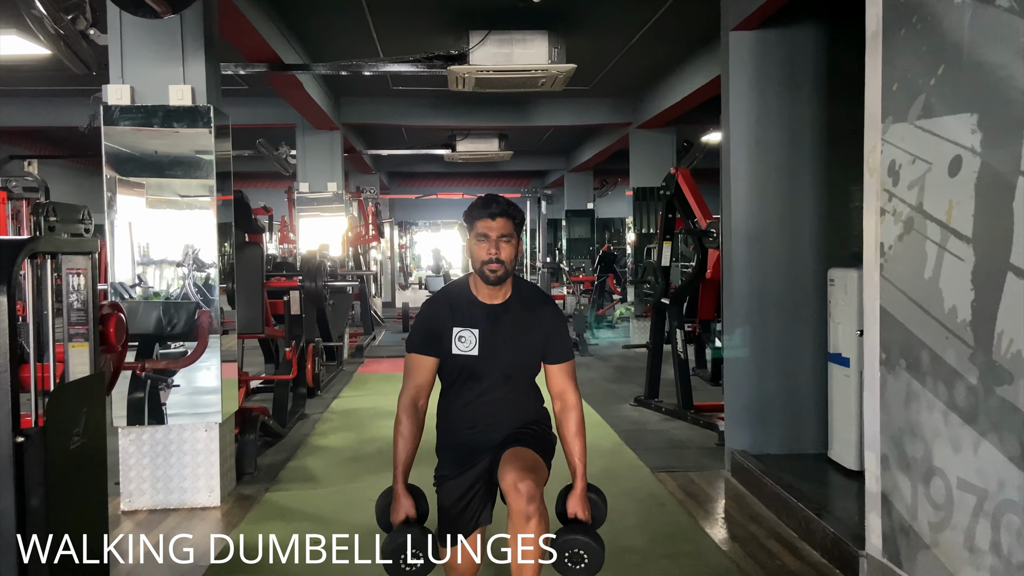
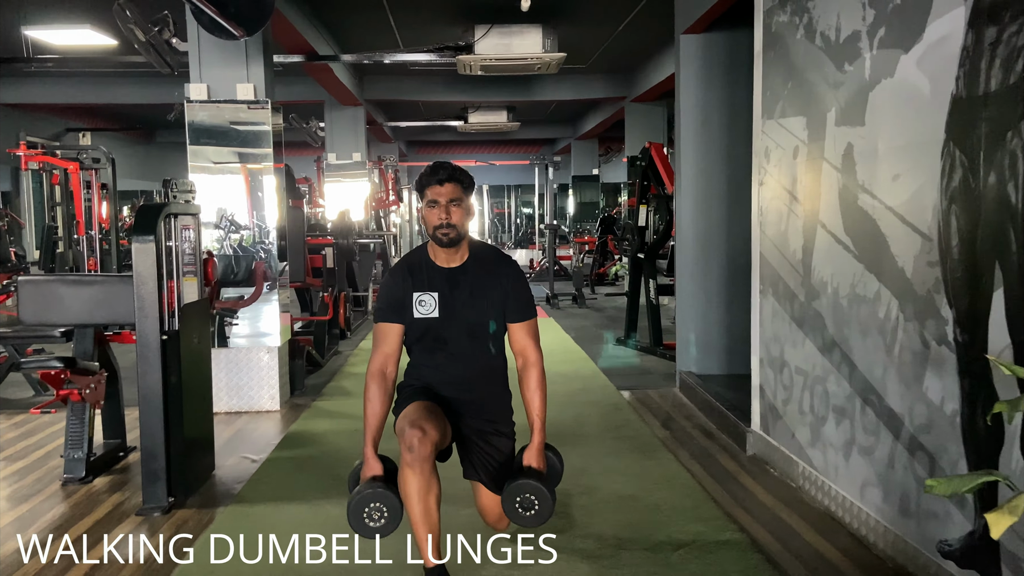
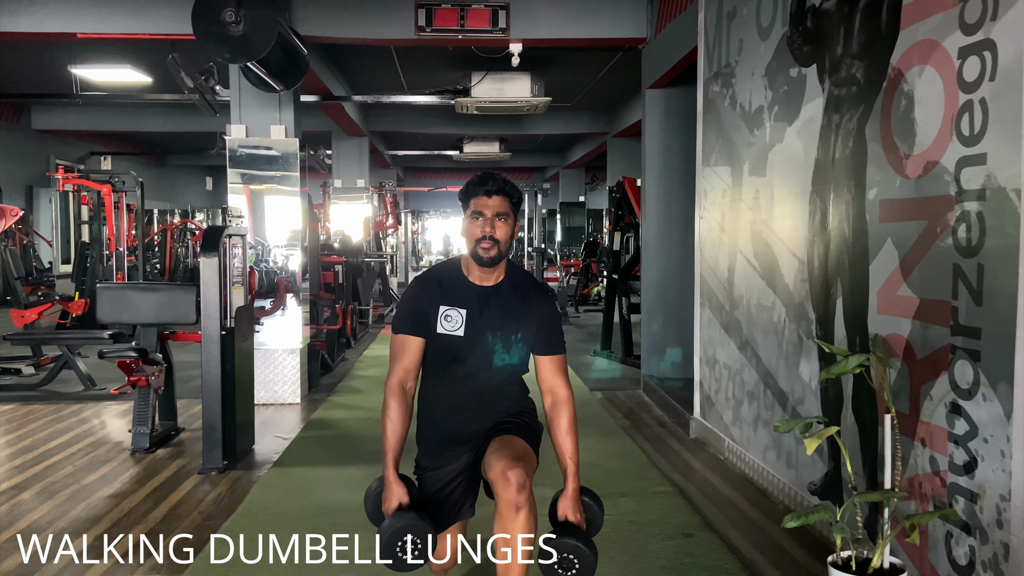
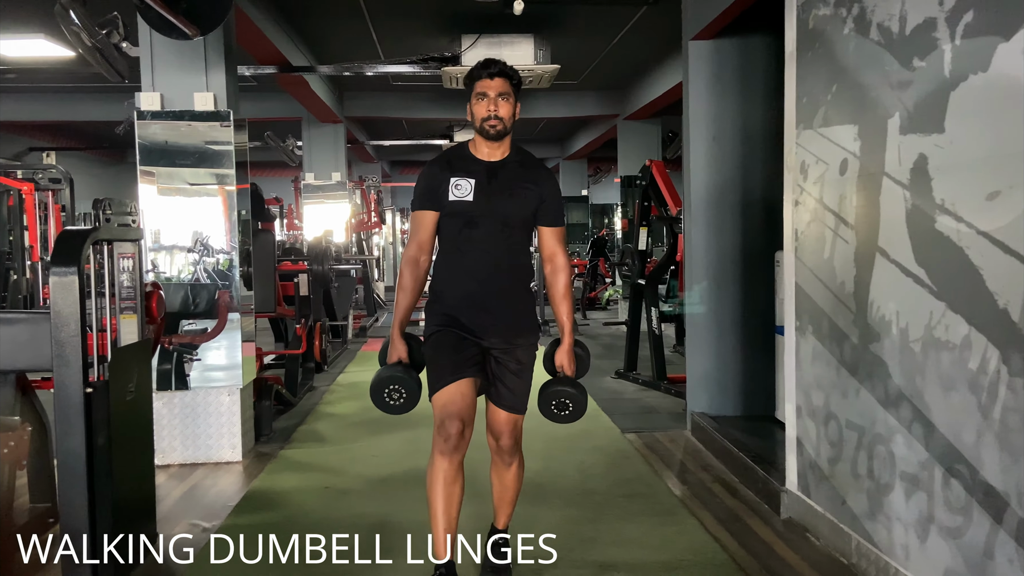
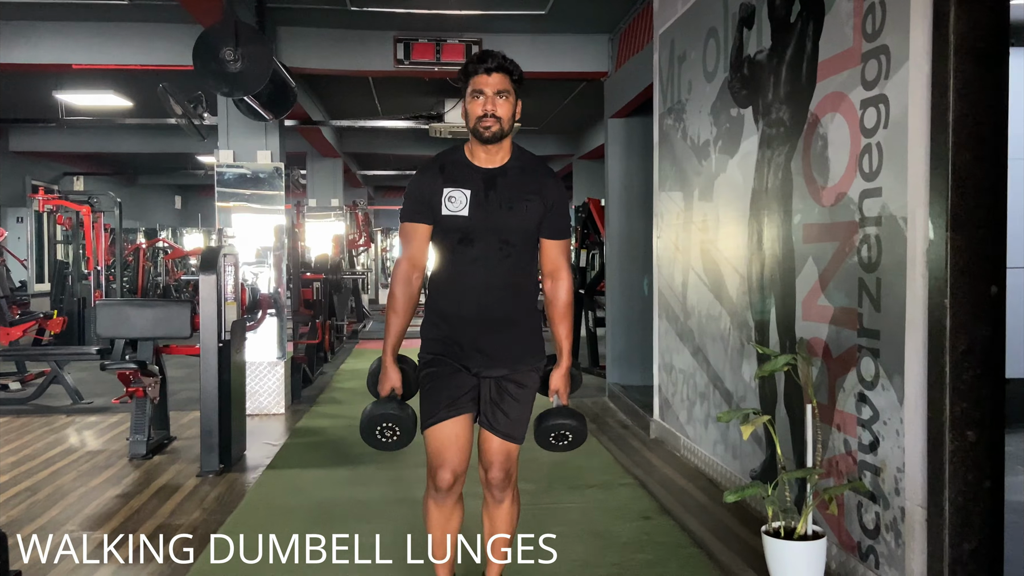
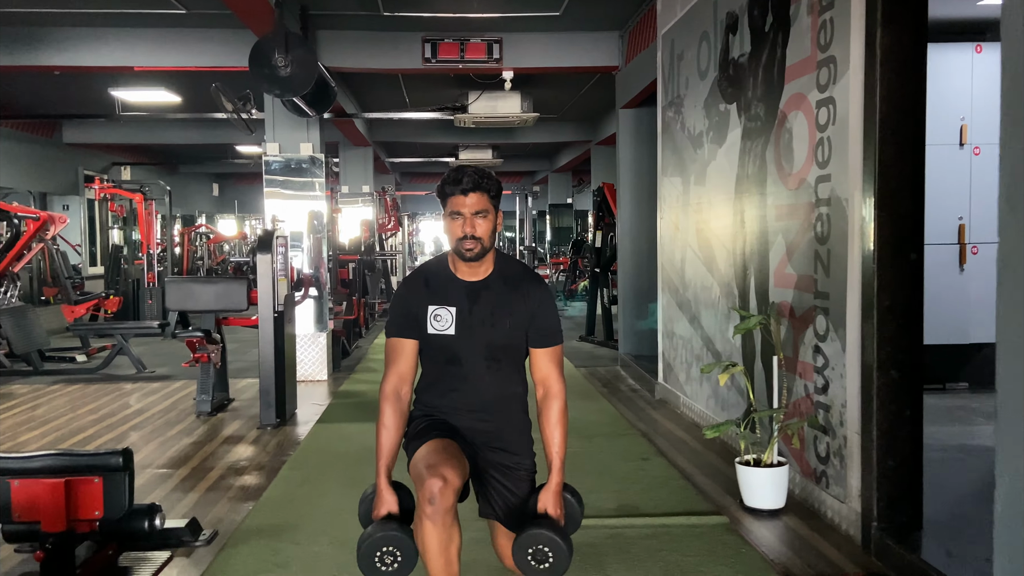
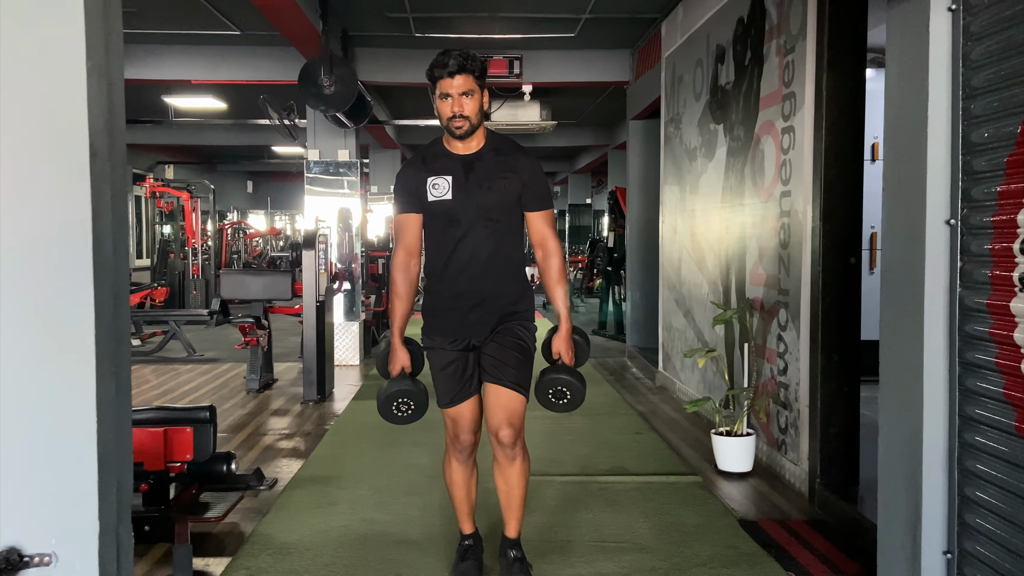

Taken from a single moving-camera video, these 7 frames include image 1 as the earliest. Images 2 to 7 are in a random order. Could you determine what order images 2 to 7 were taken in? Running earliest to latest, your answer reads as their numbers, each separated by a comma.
4, 2, 3, 5, 6, 7
